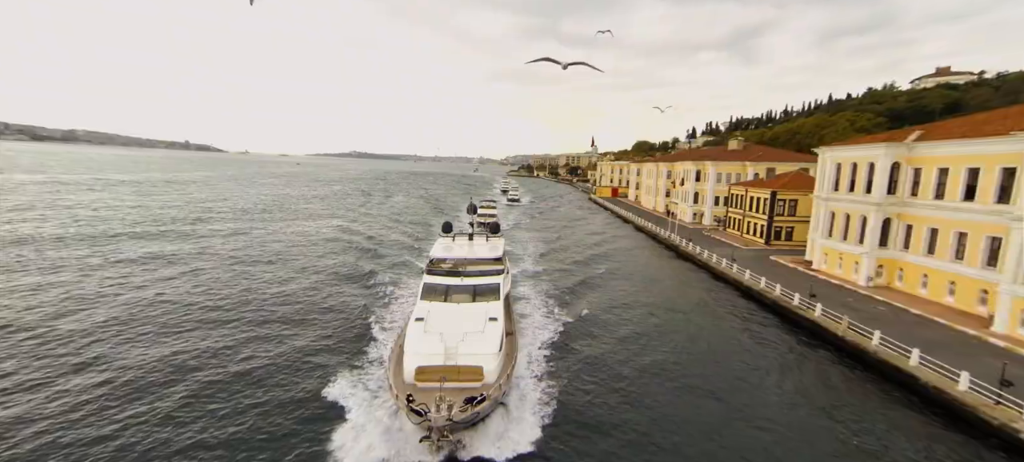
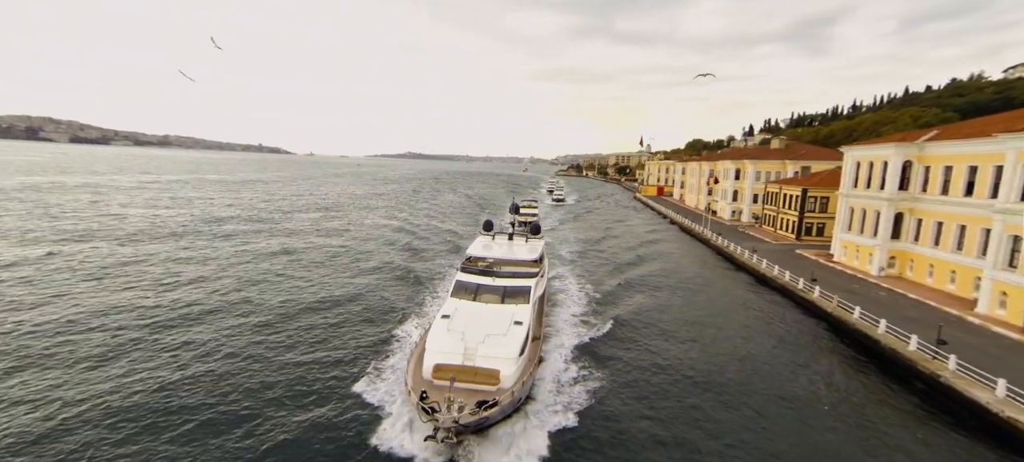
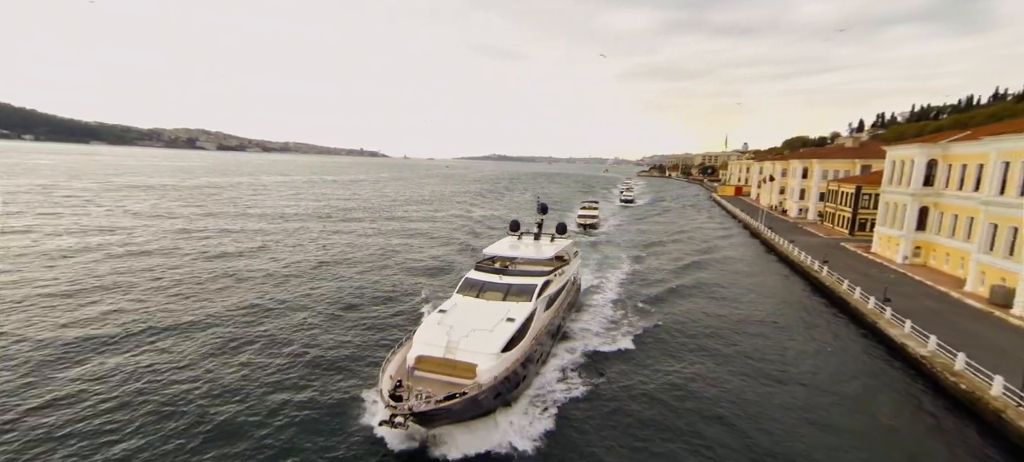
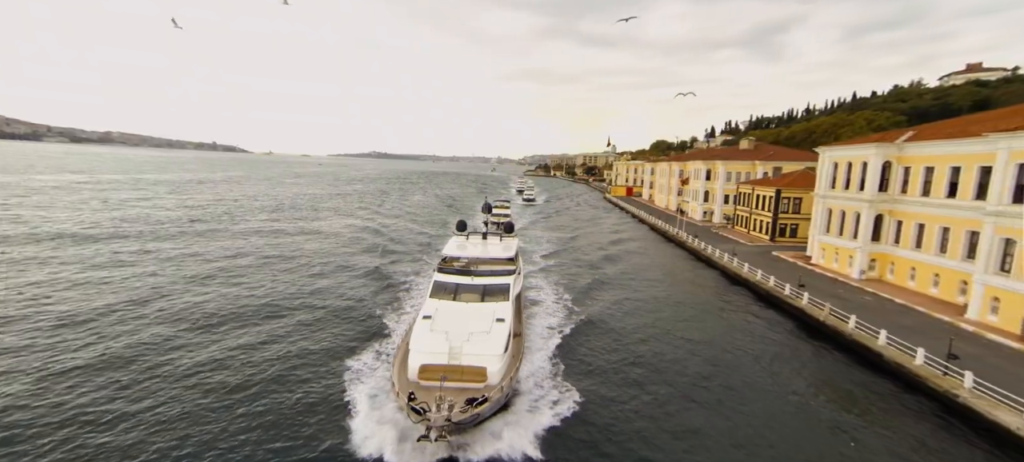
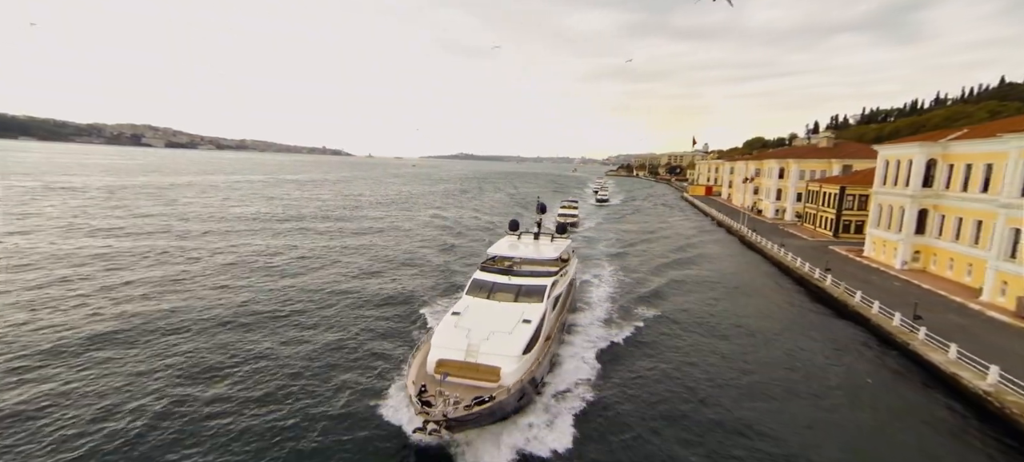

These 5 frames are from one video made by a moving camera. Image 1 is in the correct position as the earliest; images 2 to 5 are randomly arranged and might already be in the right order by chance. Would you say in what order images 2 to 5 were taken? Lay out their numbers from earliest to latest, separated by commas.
4, 2, 5, 3
